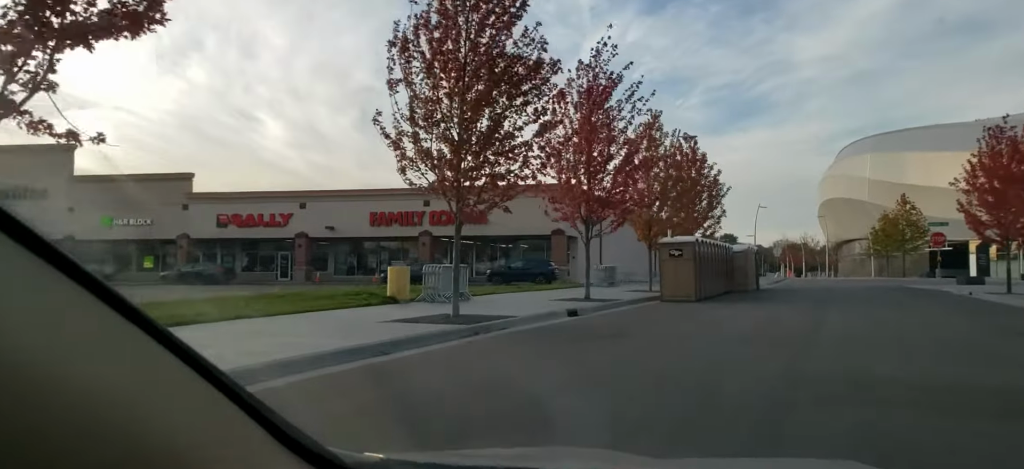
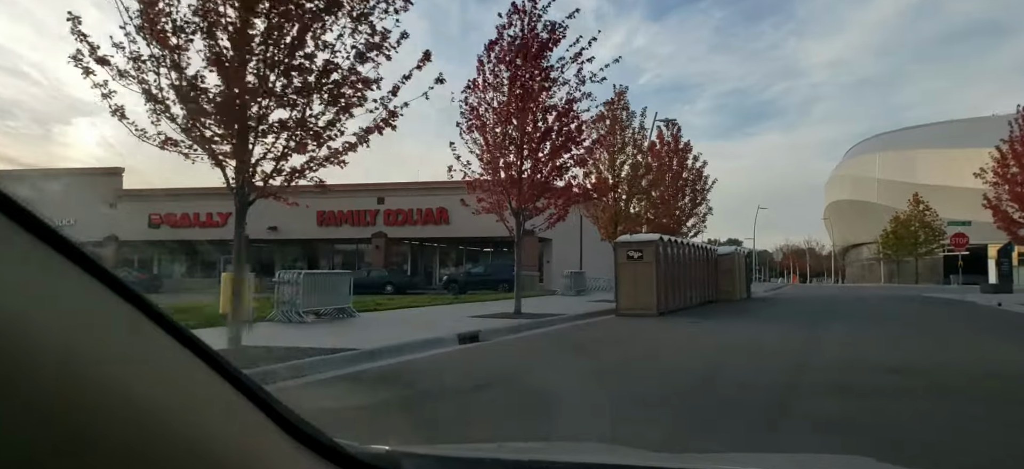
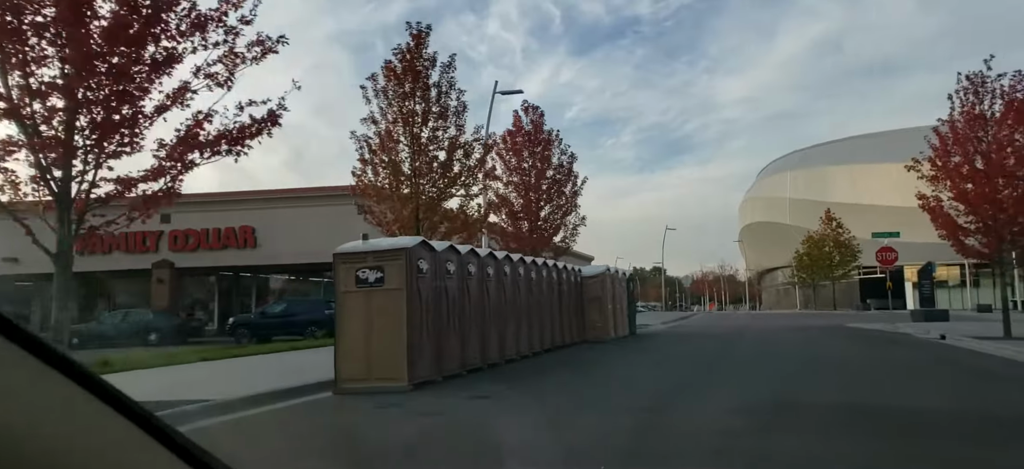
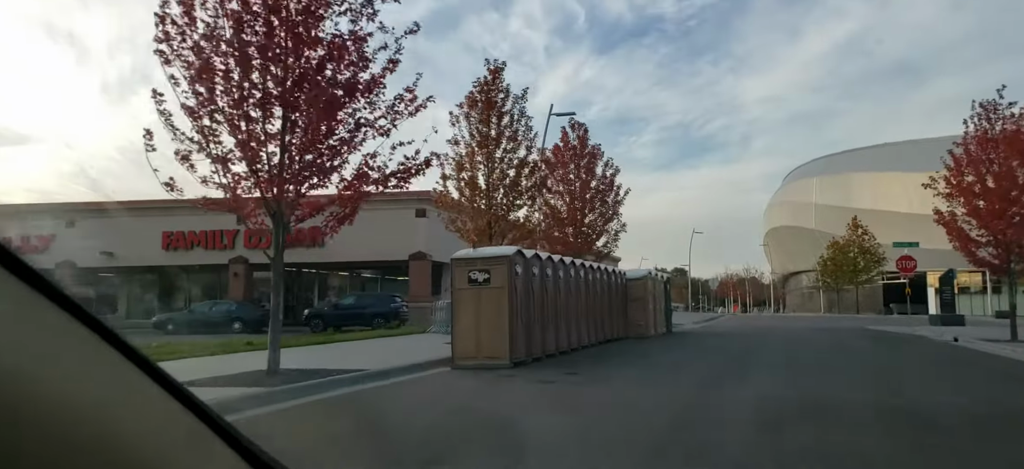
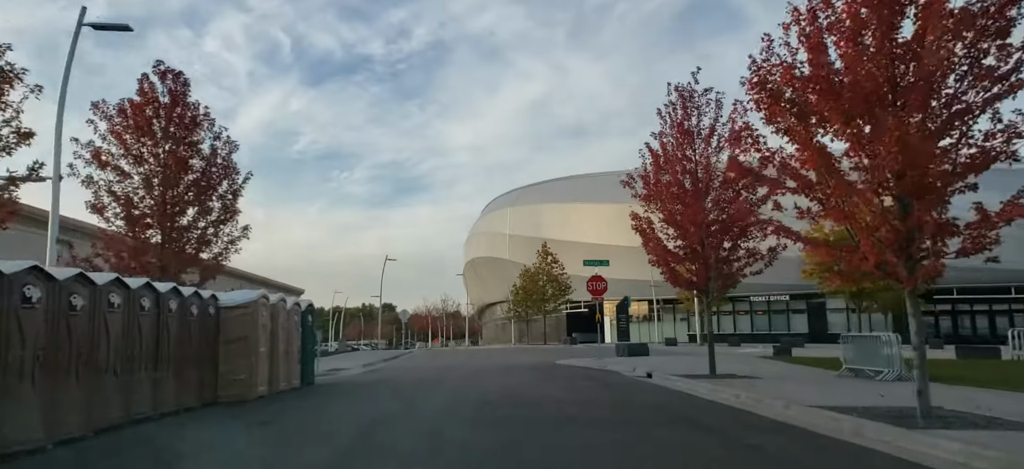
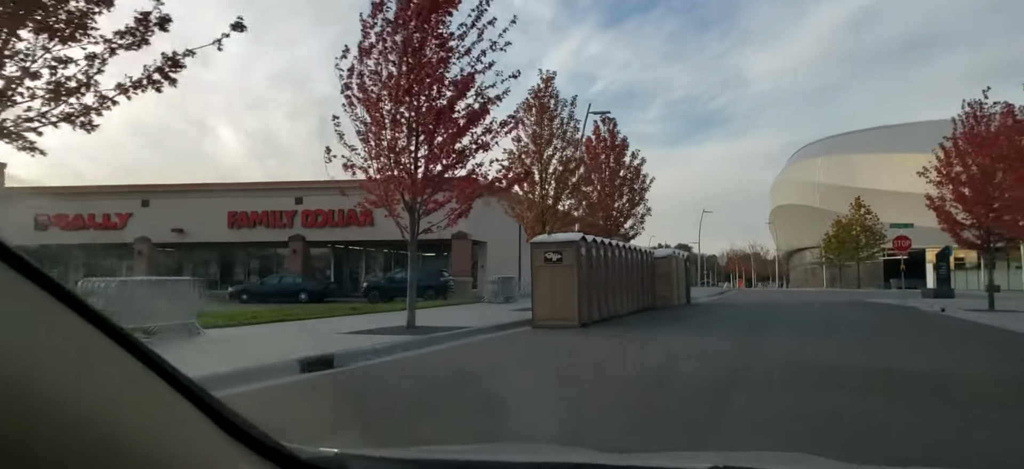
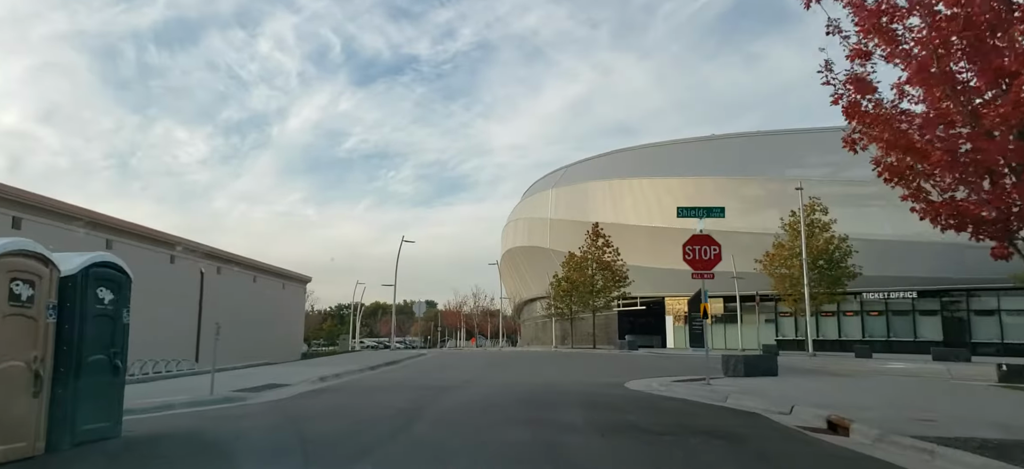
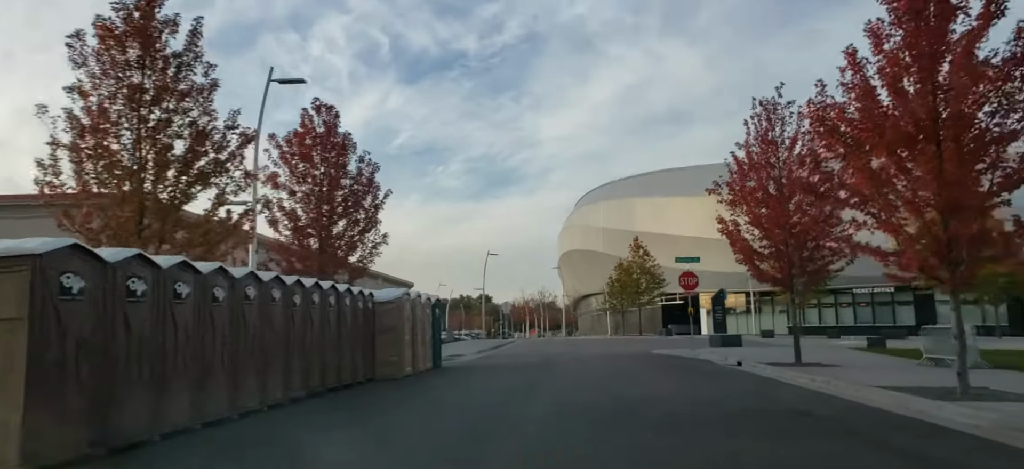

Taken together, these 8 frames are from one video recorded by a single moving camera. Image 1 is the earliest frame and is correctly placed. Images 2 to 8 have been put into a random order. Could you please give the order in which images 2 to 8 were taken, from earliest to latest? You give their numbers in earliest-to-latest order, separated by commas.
2, 6, 4, 3, 8, 5, 7
